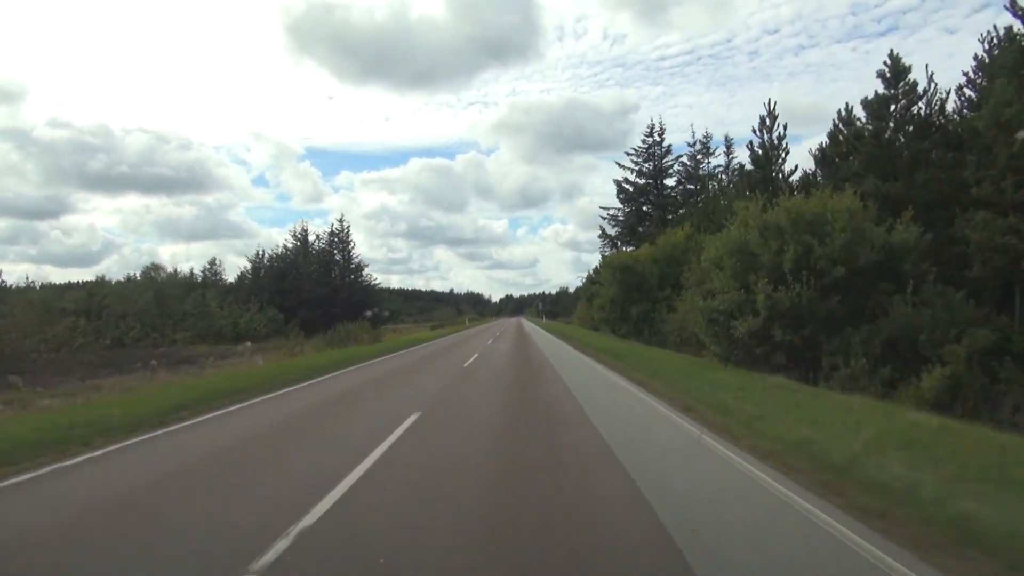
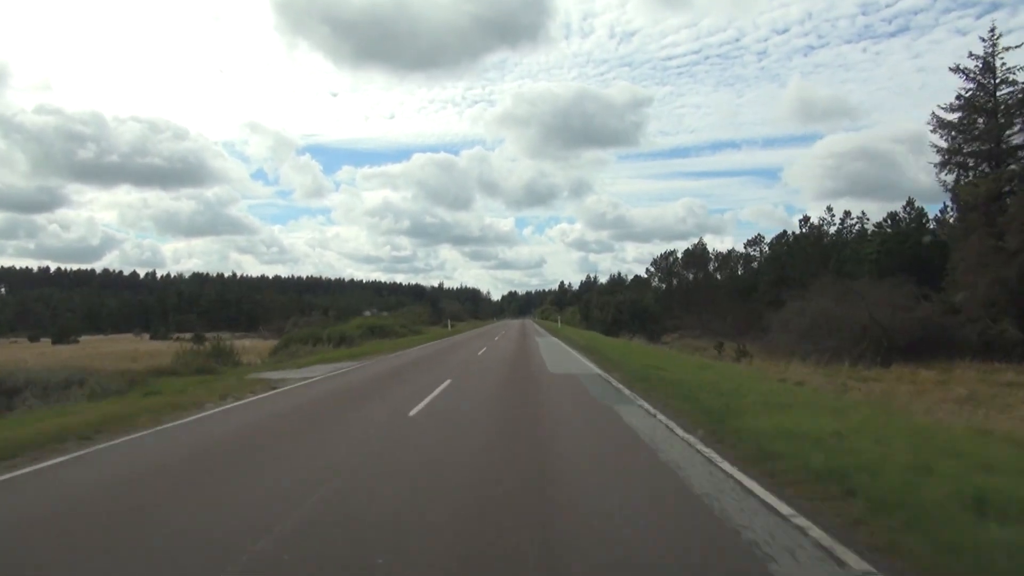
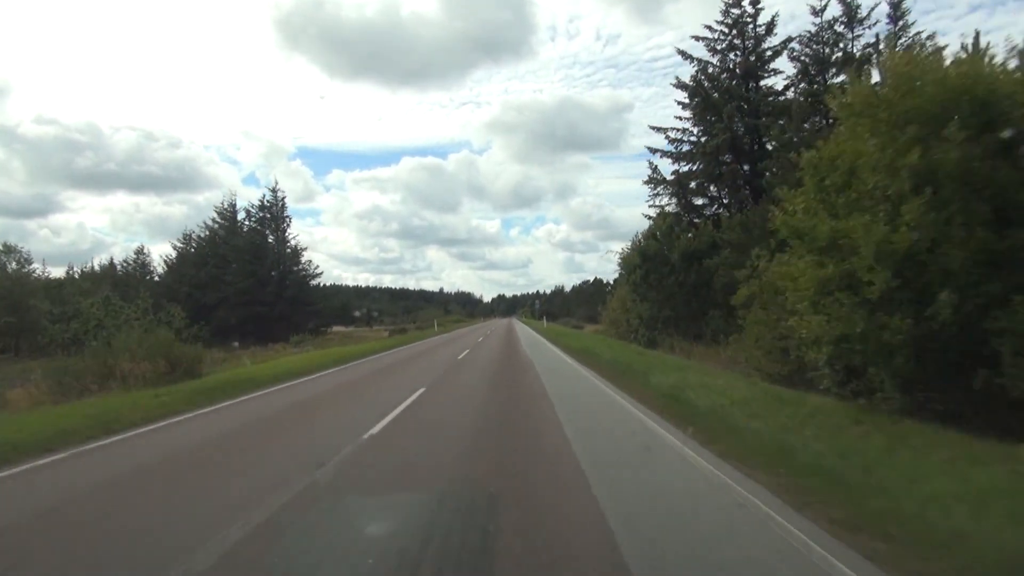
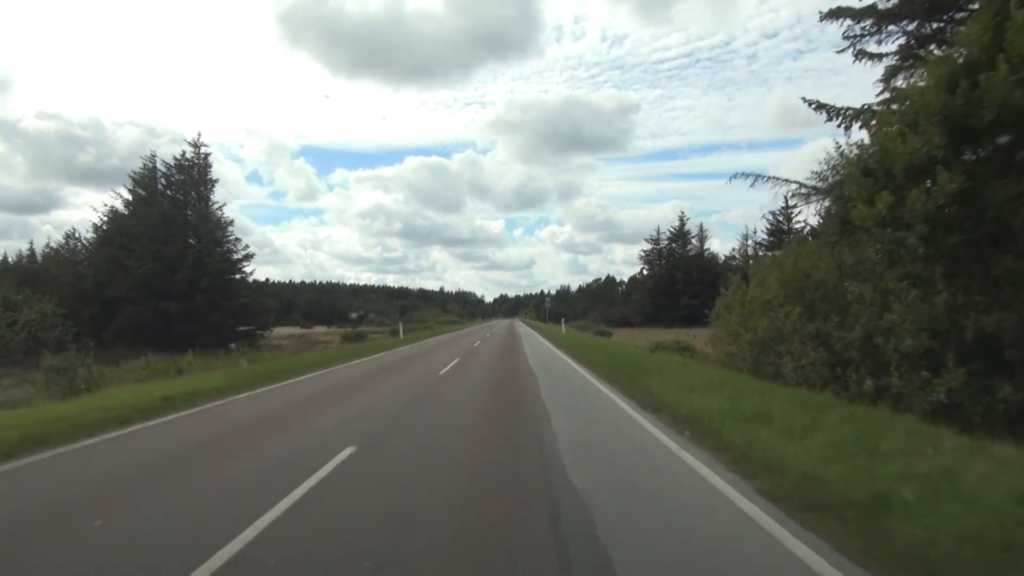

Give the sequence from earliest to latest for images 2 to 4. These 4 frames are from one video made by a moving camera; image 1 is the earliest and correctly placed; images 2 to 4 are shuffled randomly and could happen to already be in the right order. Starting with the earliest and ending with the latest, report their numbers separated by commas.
3, 4, 2
